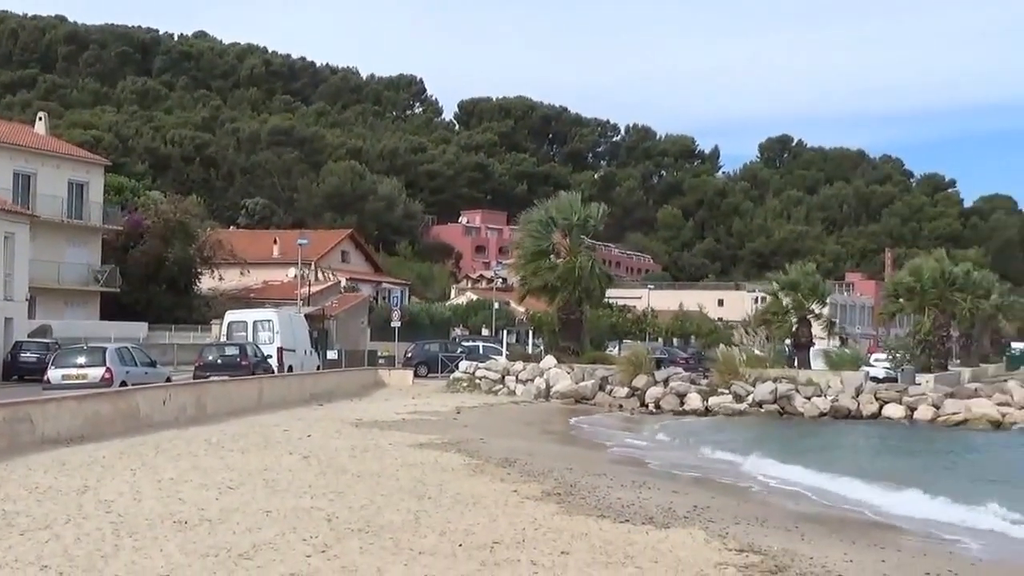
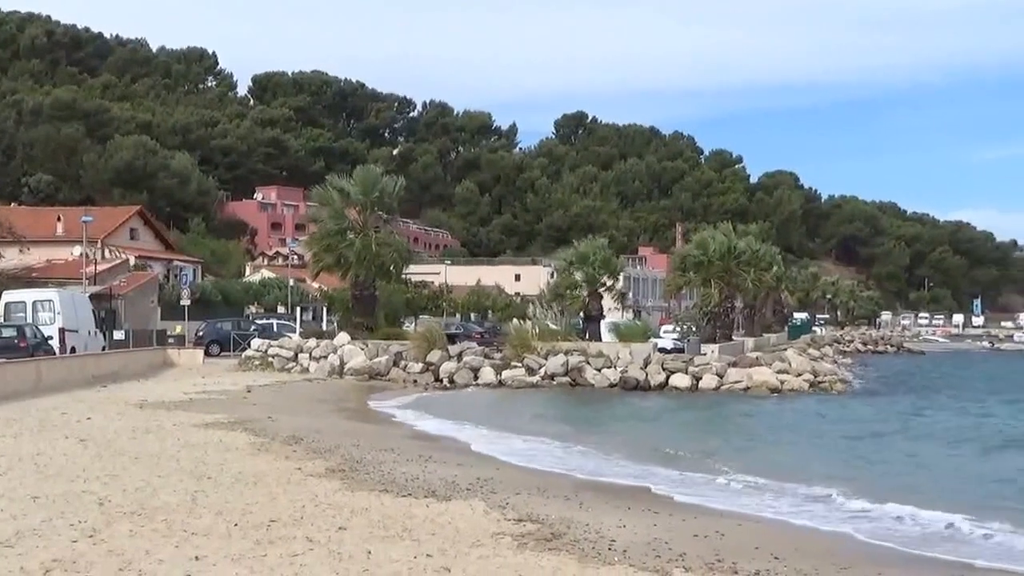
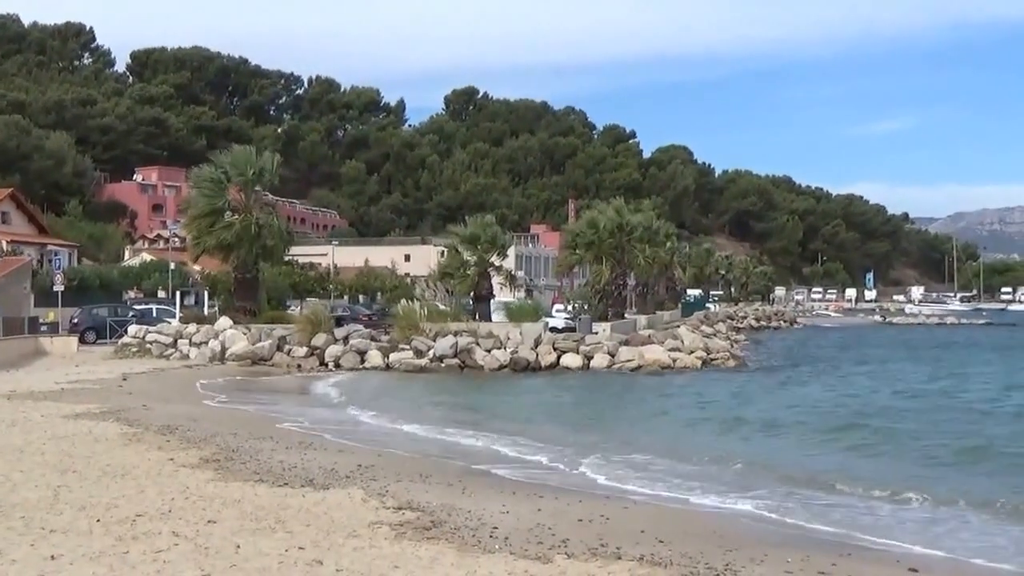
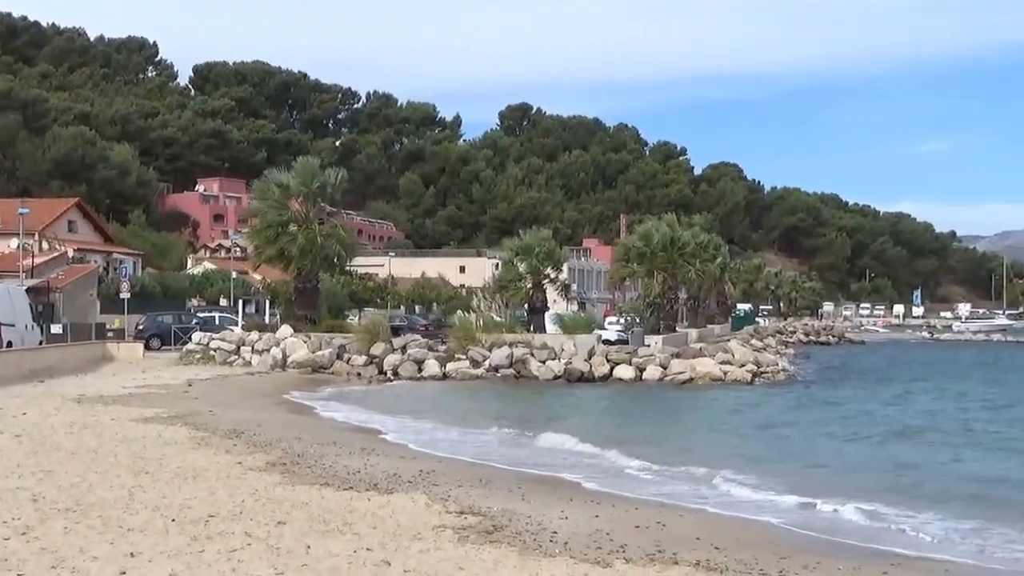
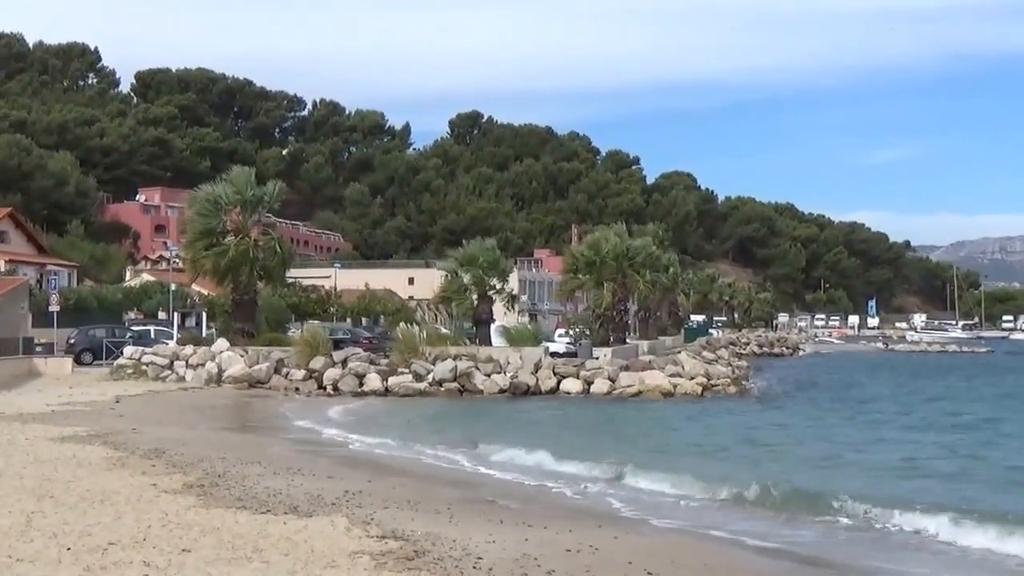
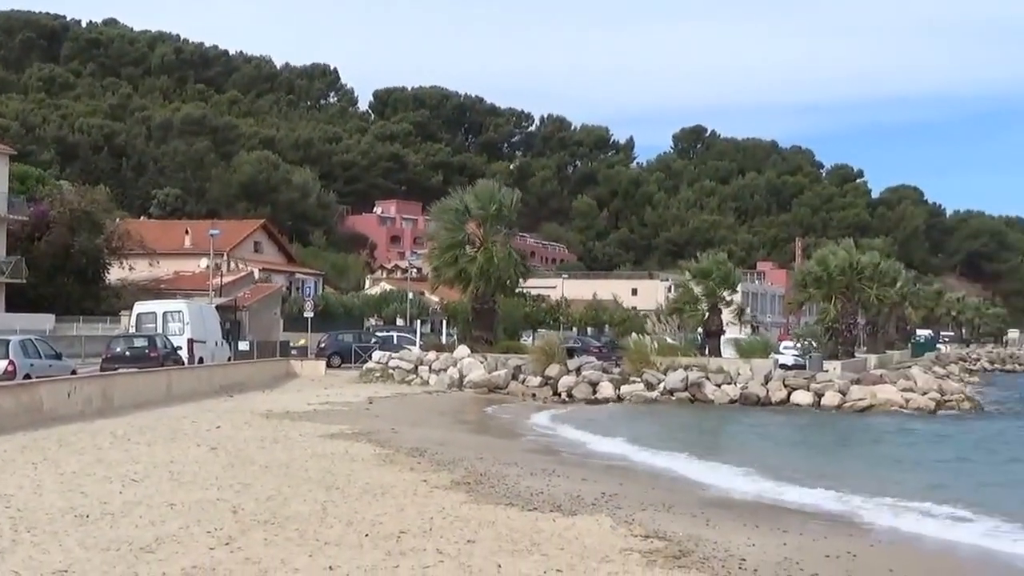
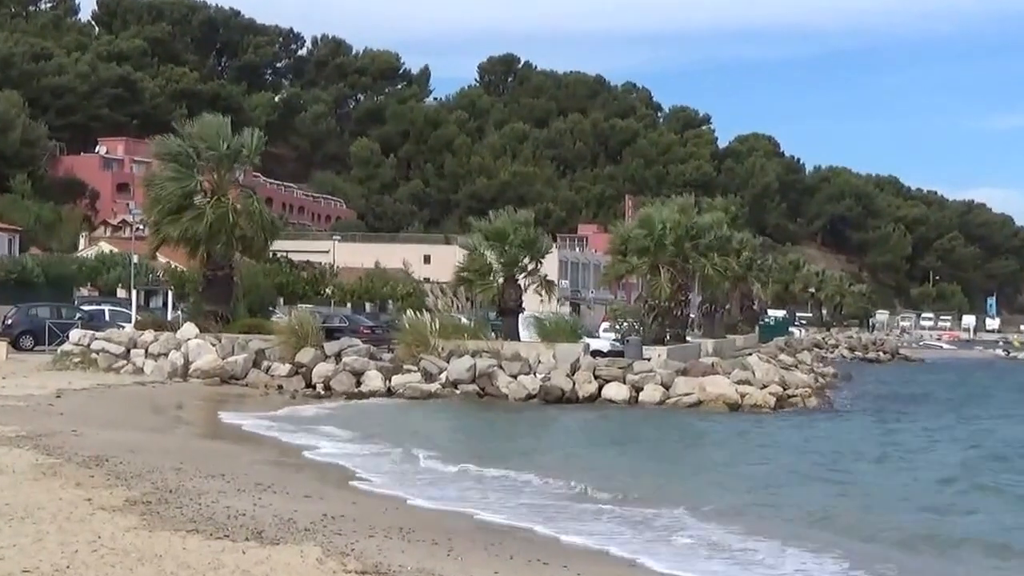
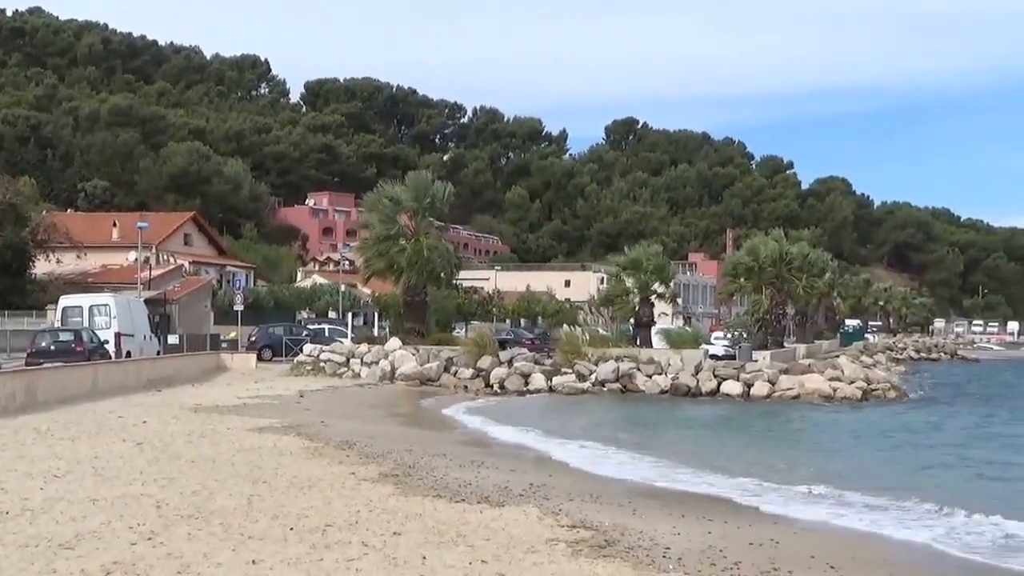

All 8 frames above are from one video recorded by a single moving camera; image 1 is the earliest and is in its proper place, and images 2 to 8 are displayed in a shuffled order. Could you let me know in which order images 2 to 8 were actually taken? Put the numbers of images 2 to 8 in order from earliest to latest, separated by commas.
6, 8, 2, 4, 3, 5, 7
